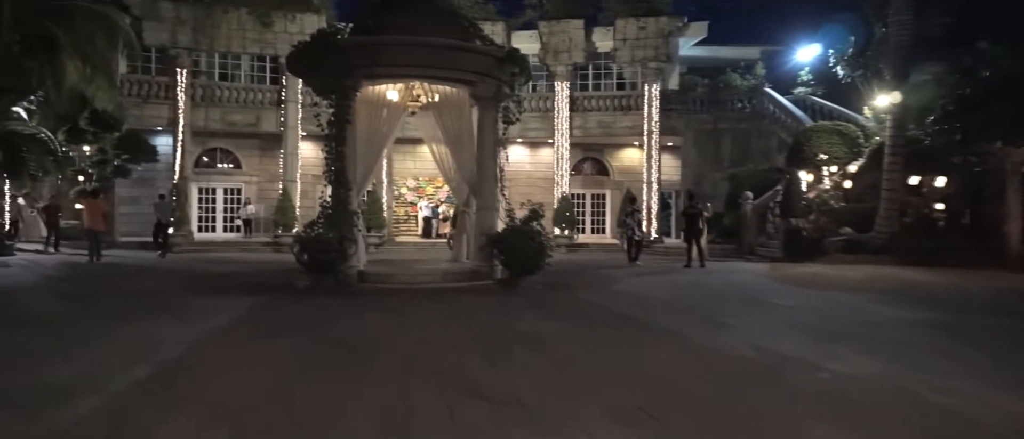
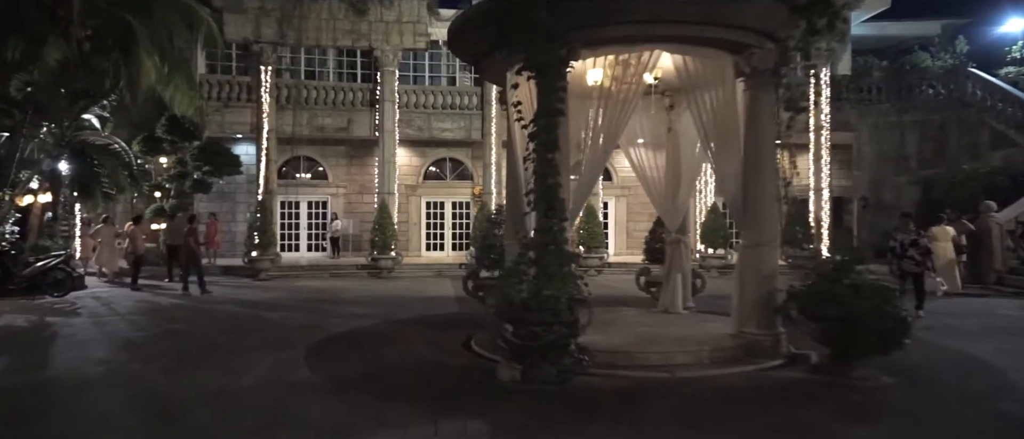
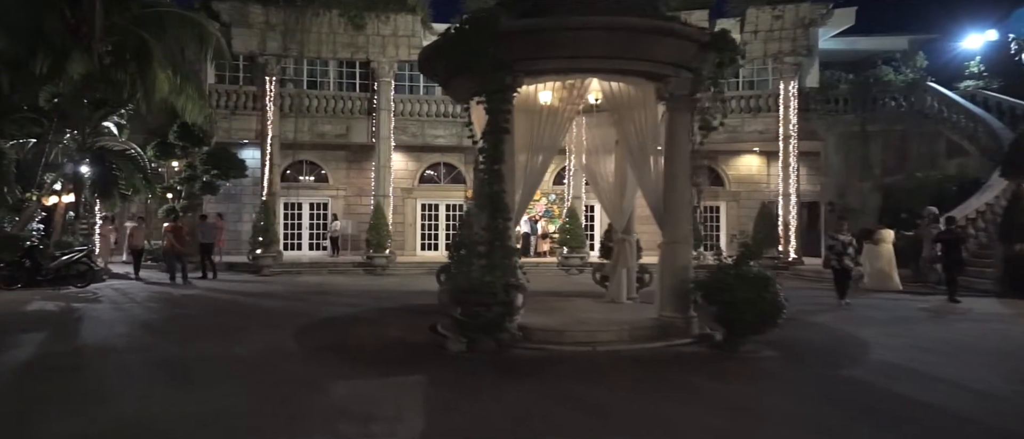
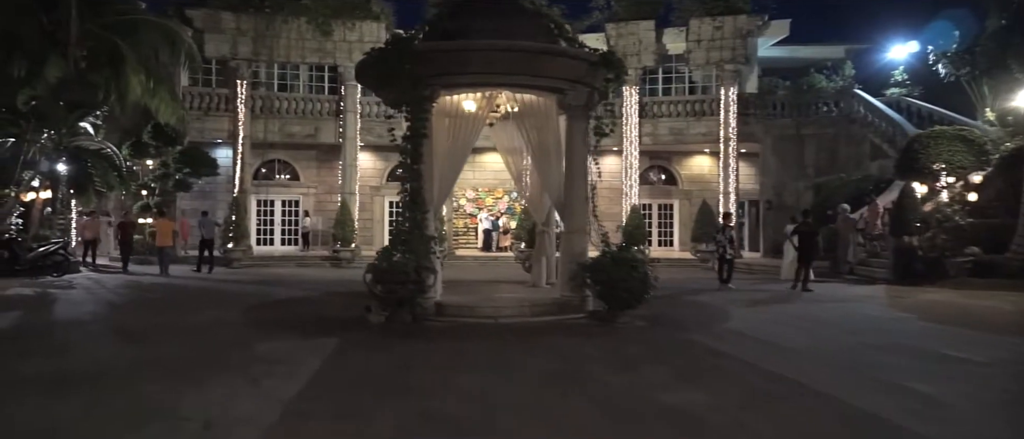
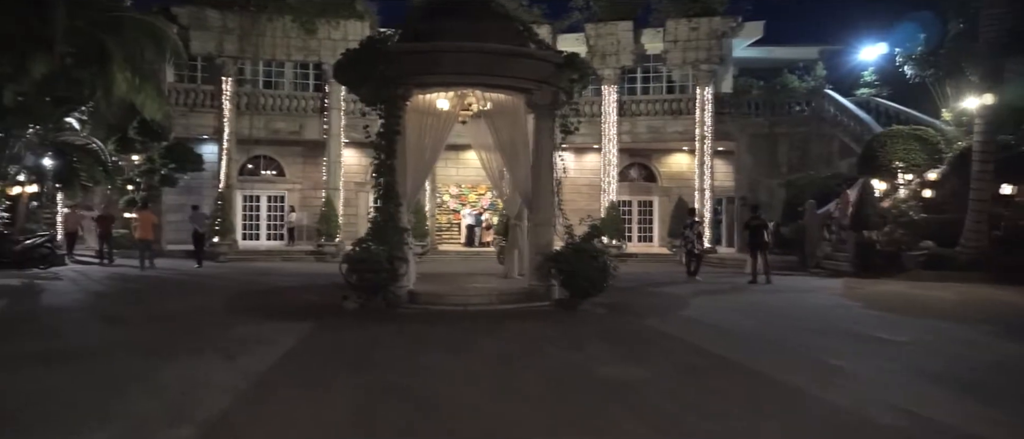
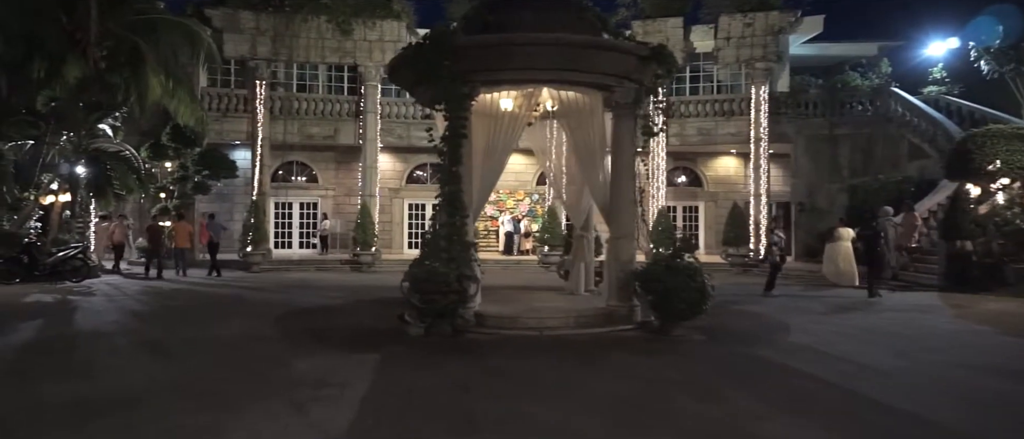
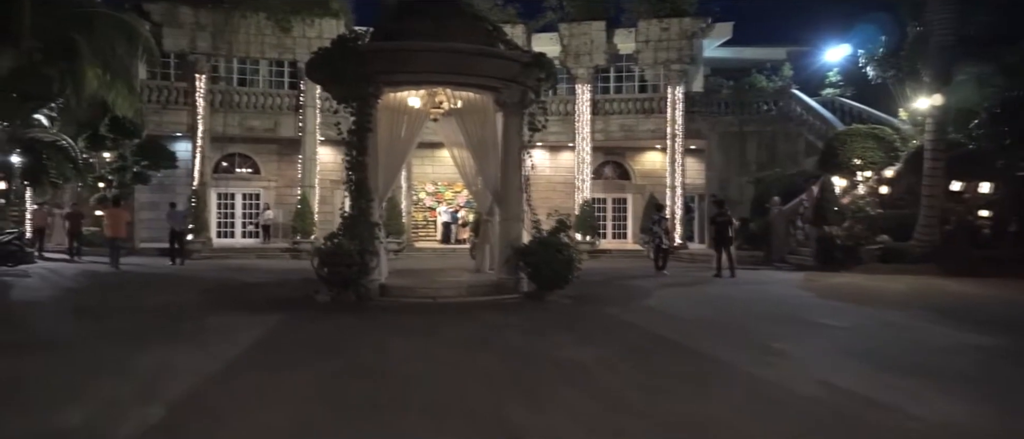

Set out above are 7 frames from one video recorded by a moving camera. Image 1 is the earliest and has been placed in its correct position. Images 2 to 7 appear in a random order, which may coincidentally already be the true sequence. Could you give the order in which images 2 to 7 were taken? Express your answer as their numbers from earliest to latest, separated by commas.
7, 5, 4, 6, 3, 2
